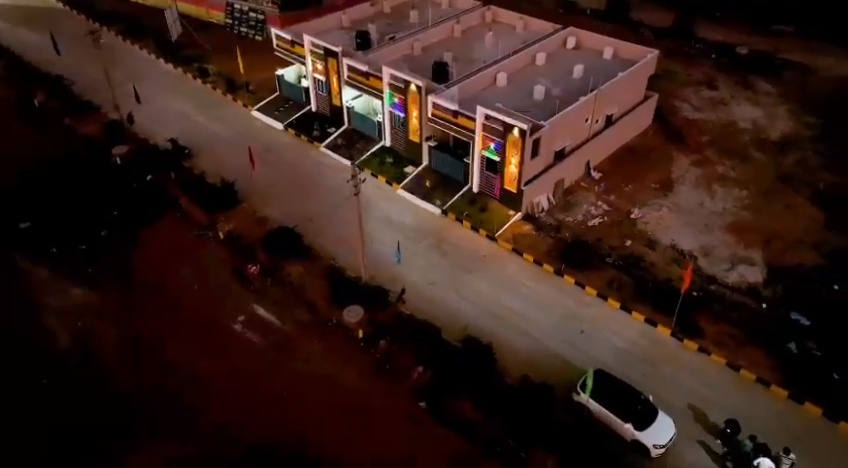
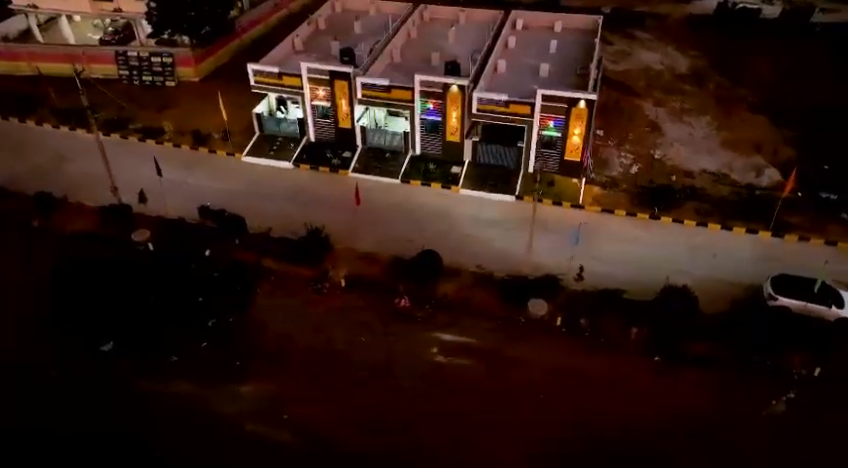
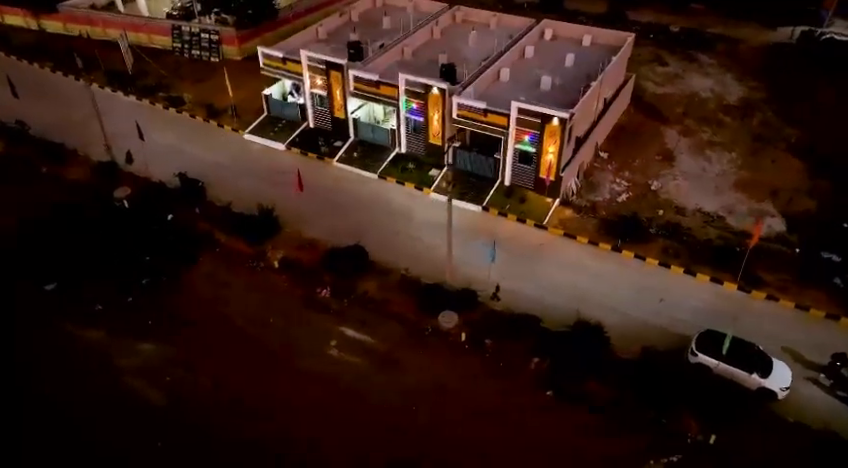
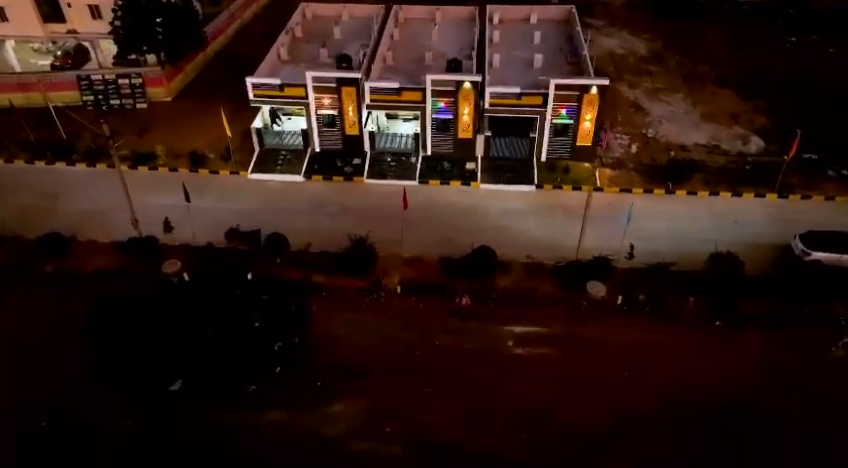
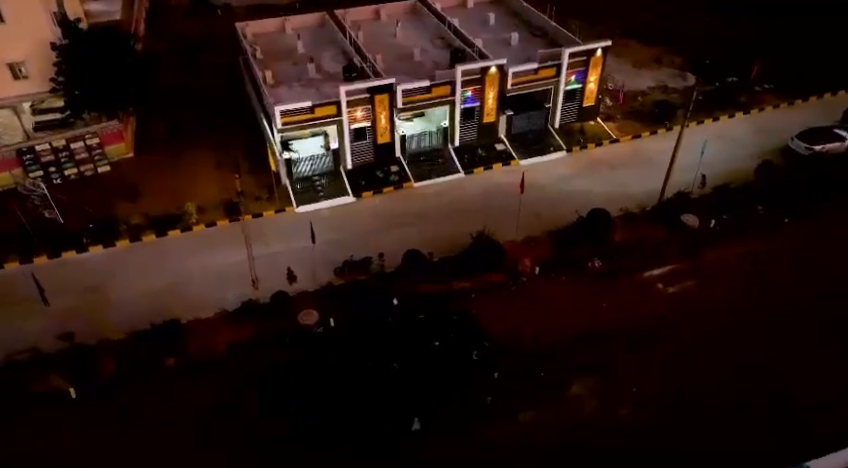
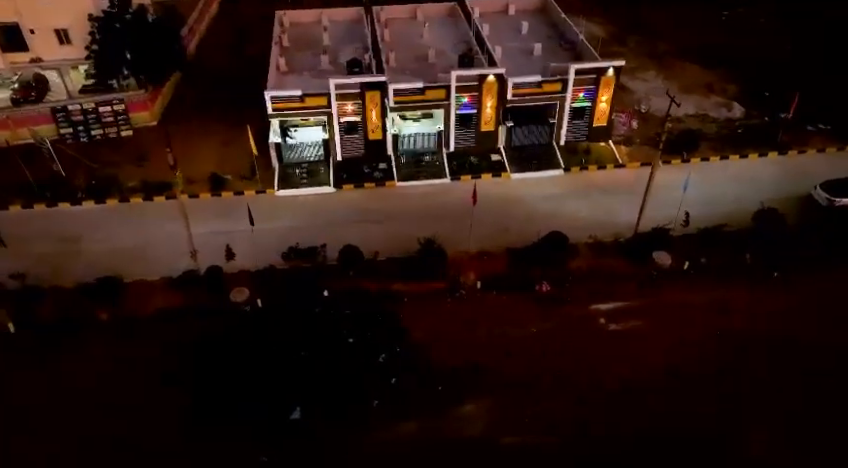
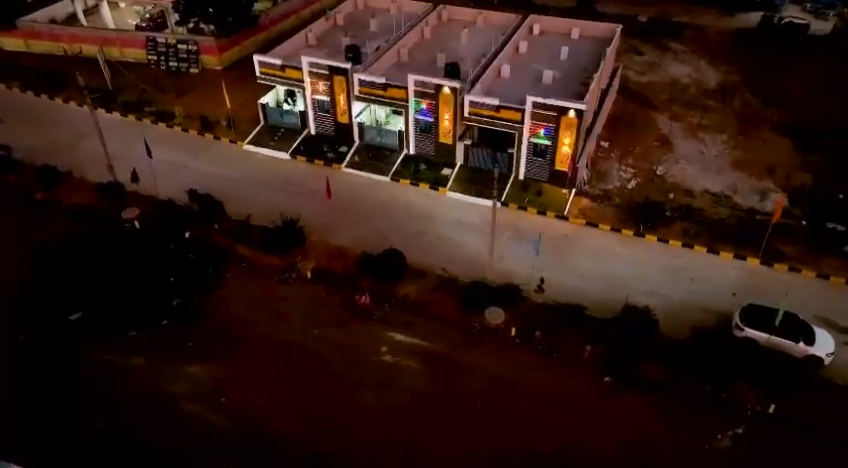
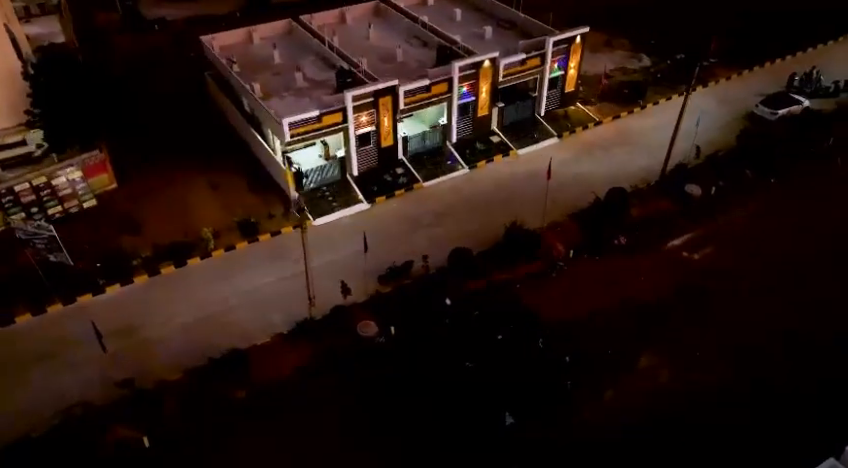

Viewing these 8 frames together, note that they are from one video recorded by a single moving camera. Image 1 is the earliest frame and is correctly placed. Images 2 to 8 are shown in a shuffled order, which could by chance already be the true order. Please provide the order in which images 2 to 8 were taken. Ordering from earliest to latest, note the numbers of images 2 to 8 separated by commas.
3, 7, 2, 4, 6, 5, 8
